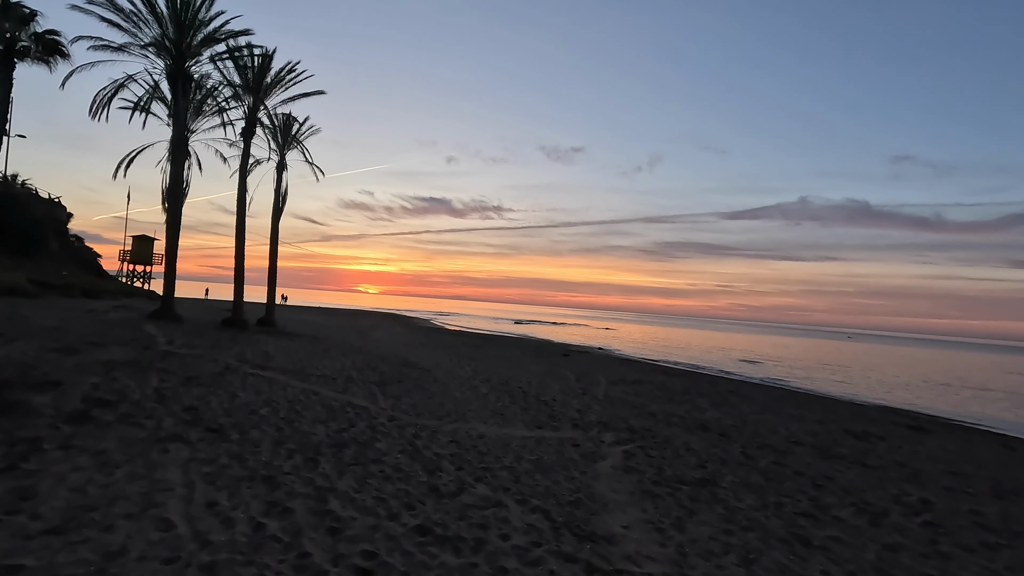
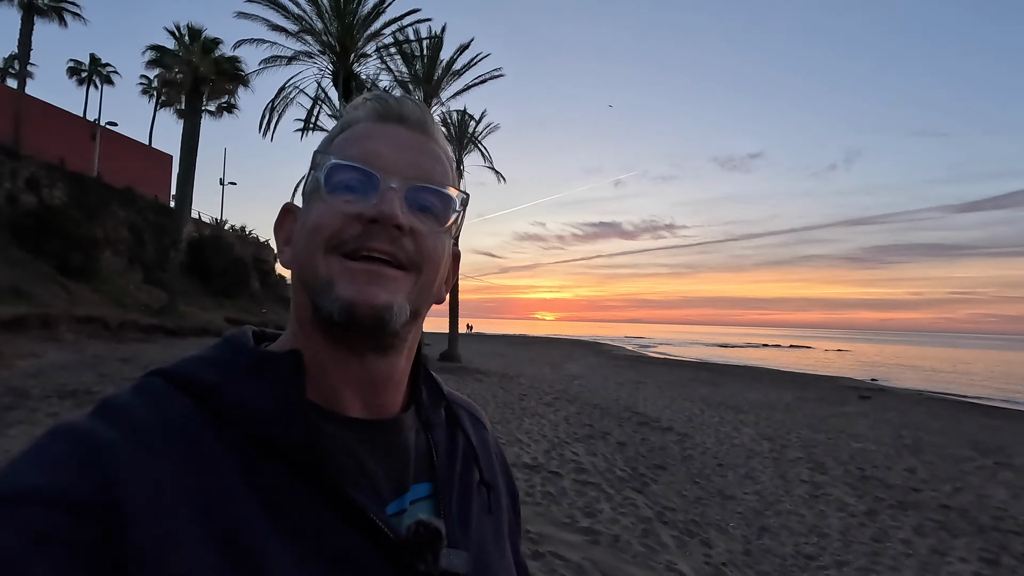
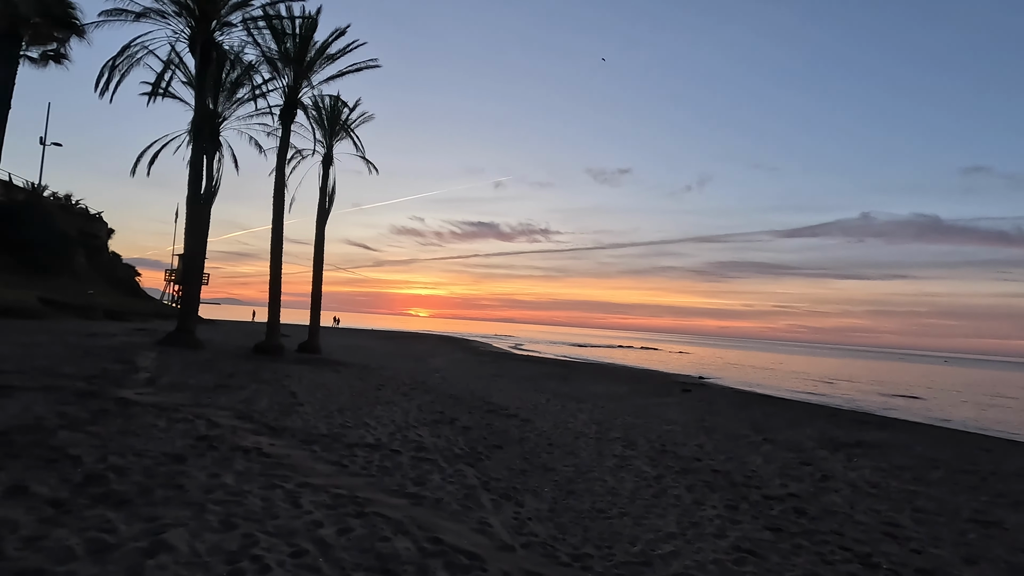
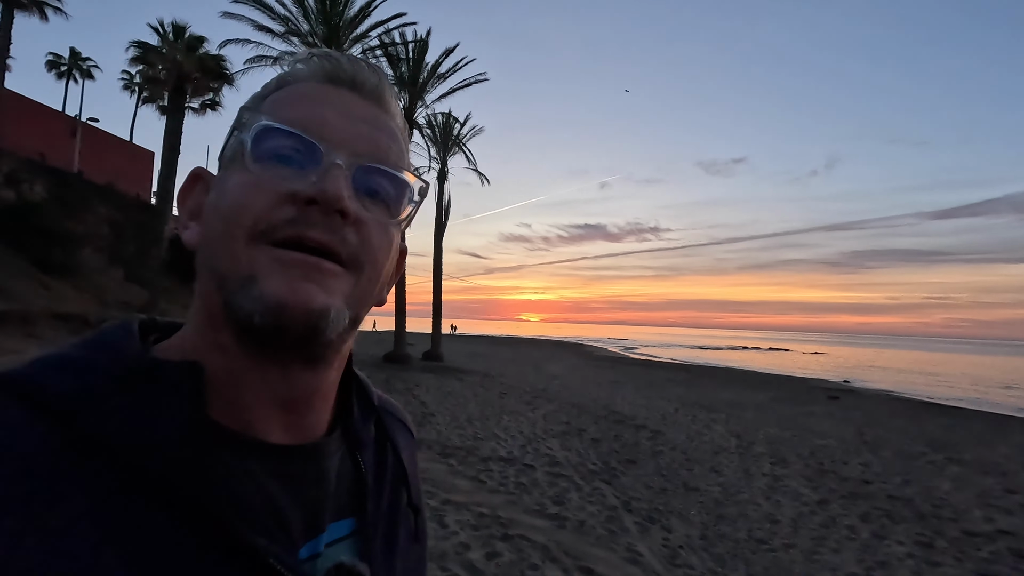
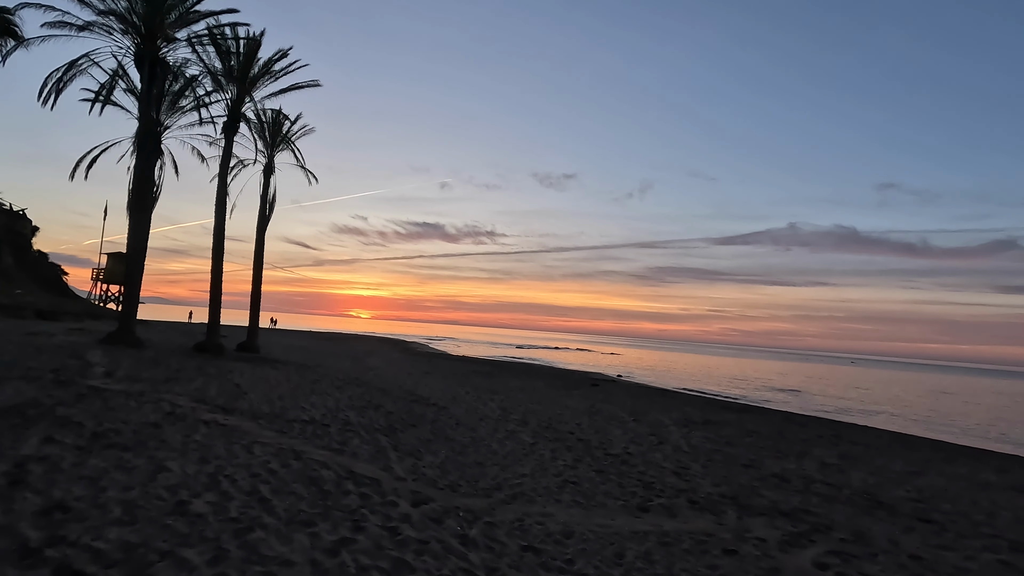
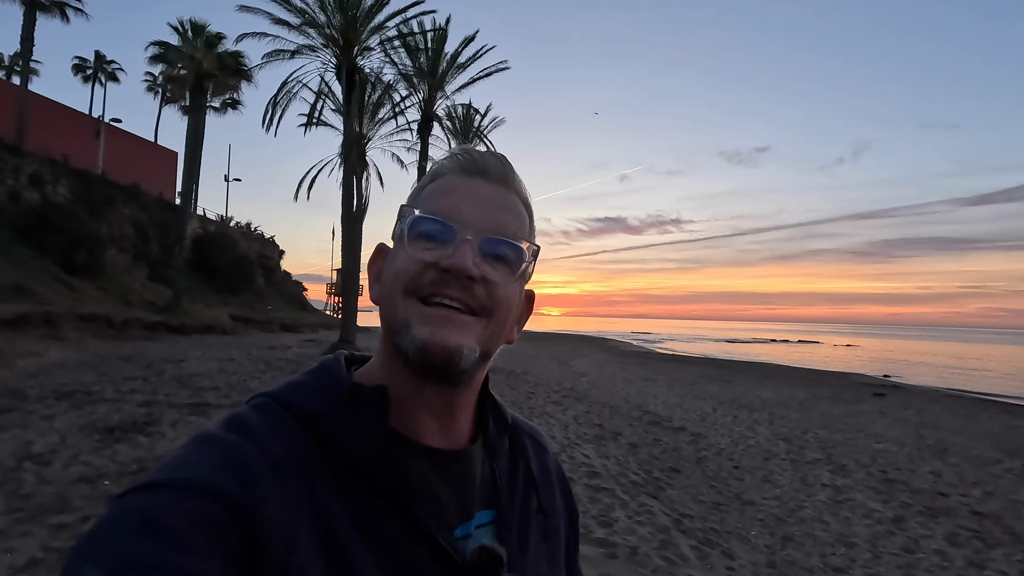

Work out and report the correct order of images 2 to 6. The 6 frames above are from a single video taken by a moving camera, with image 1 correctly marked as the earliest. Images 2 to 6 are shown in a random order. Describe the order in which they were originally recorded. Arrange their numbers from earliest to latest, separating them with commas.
5, 3, 4, 2, 6
